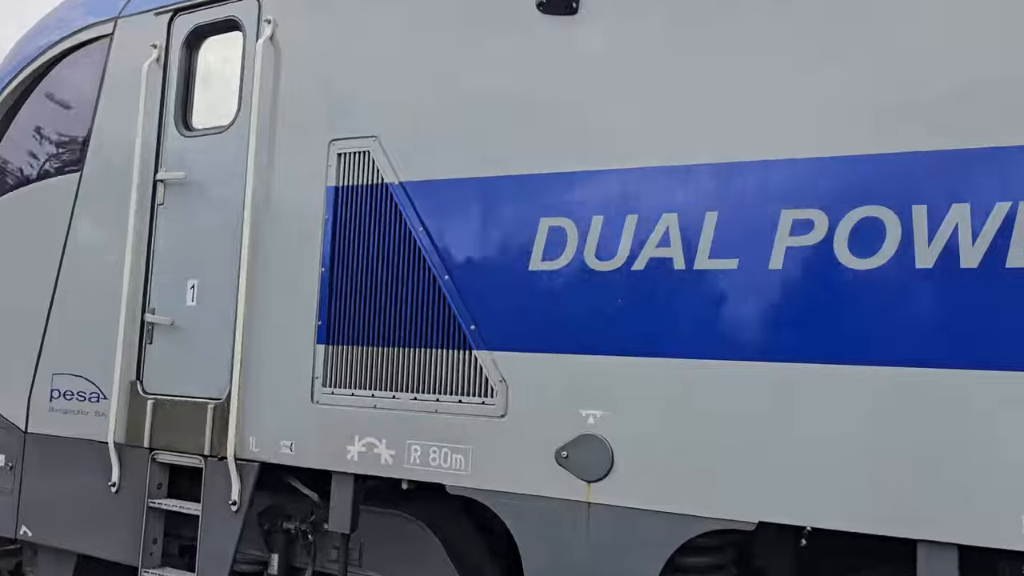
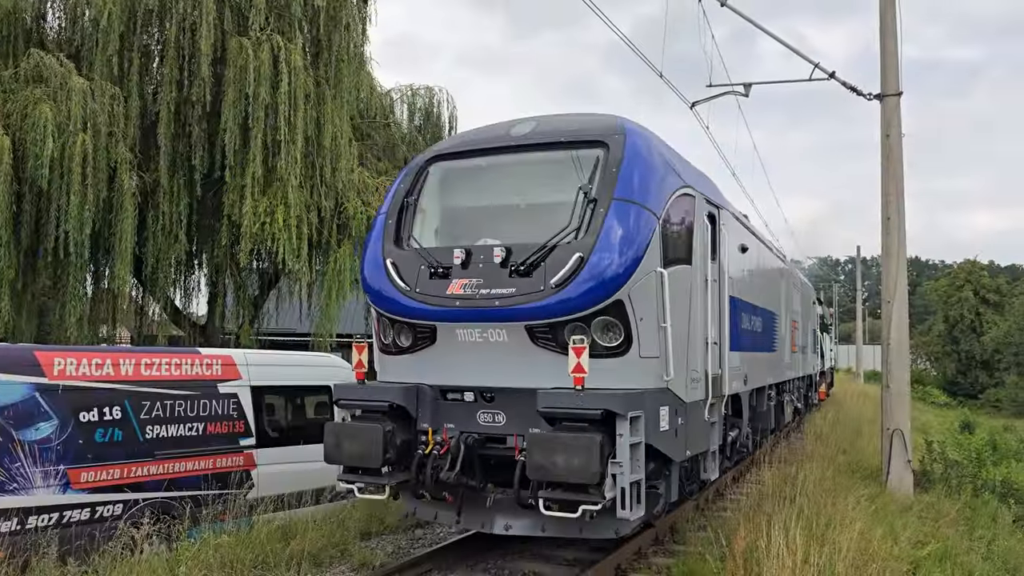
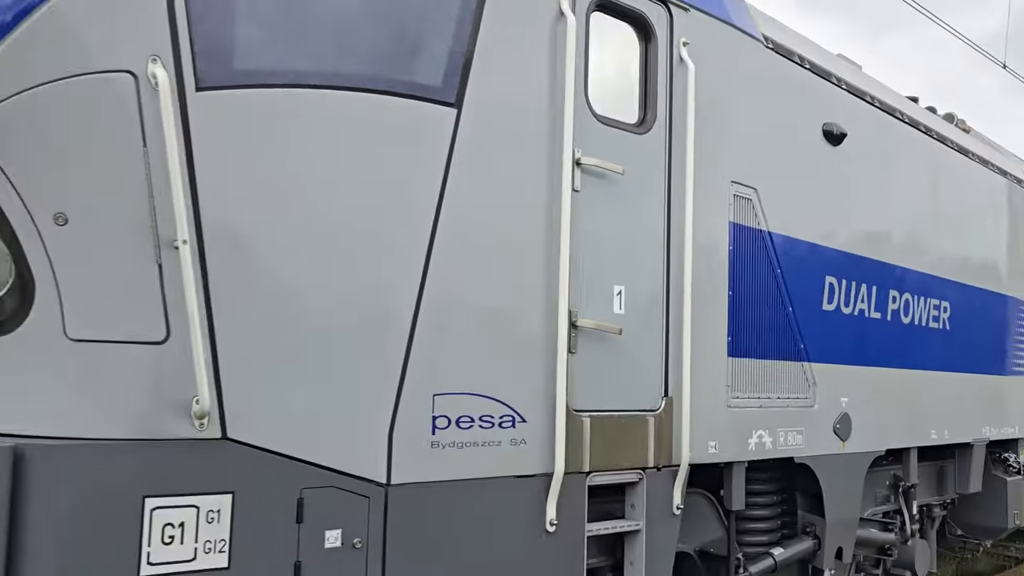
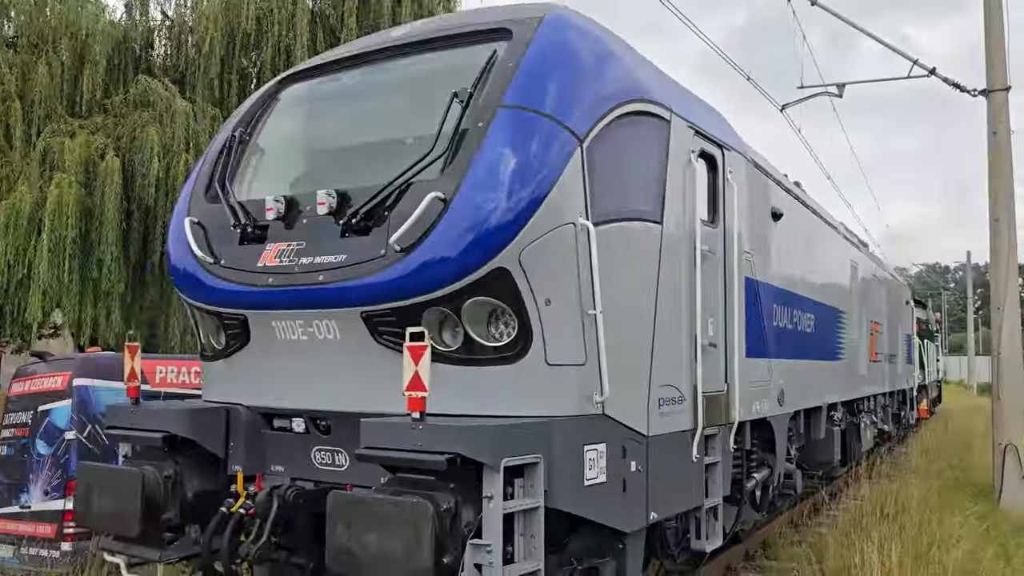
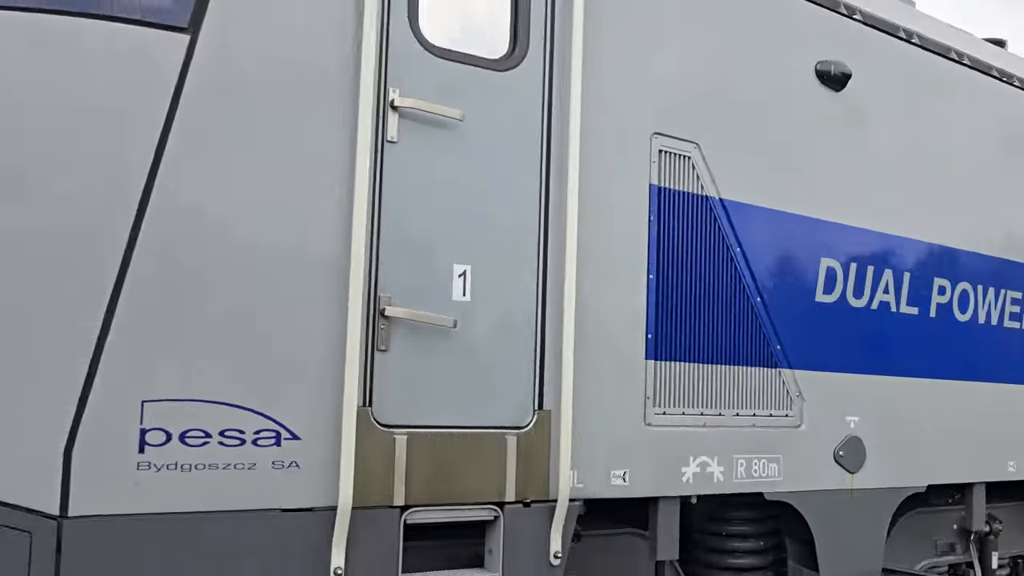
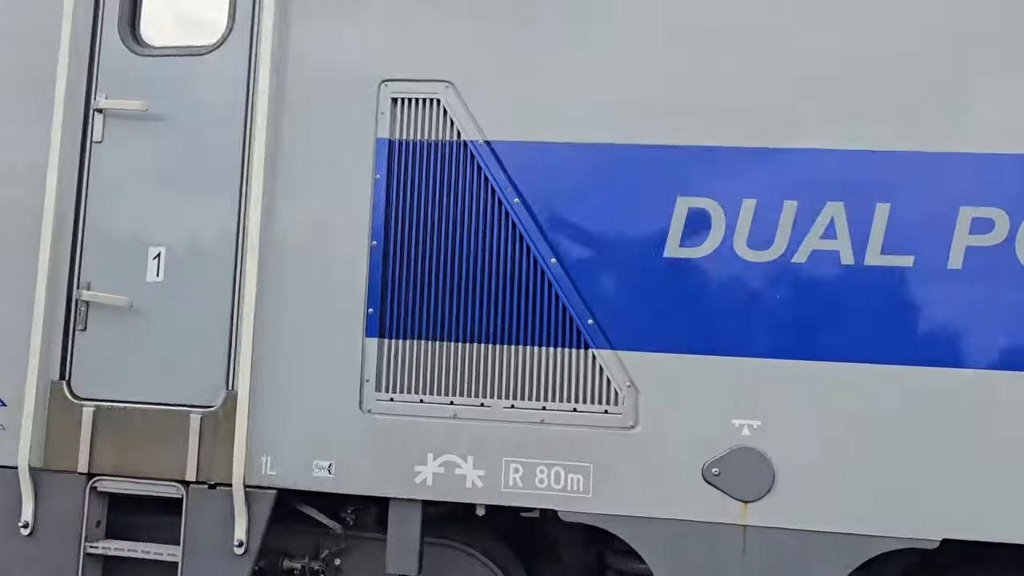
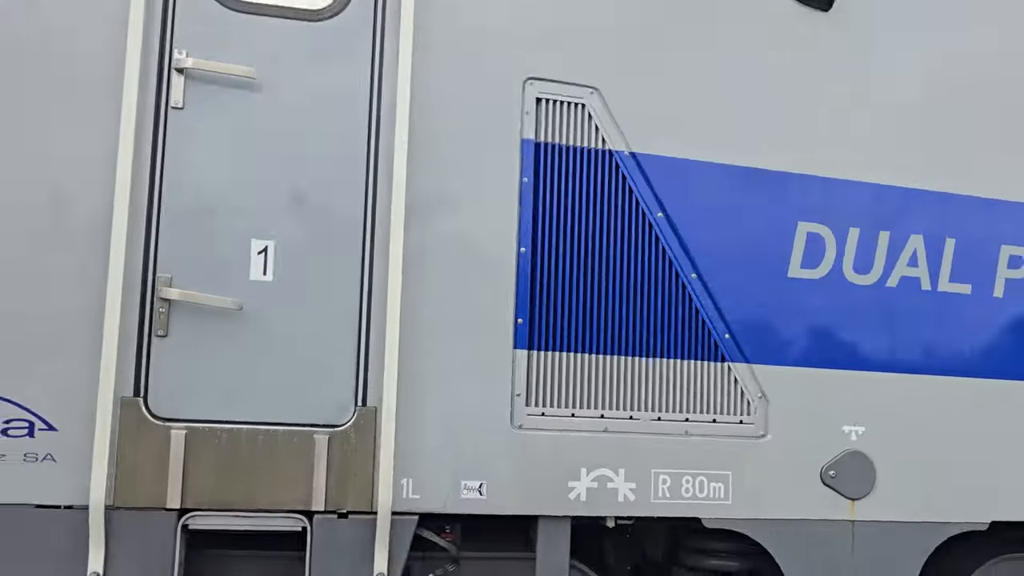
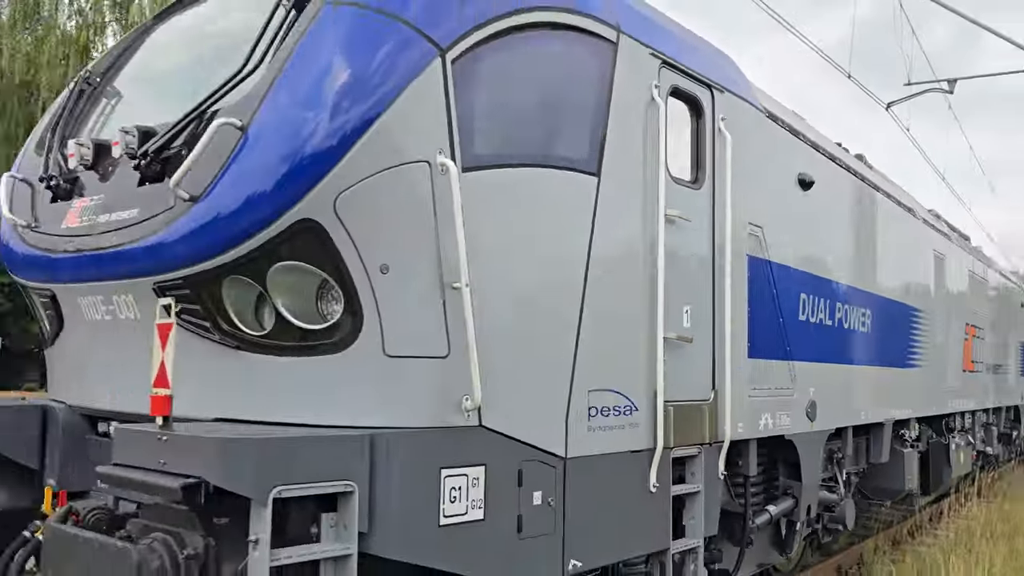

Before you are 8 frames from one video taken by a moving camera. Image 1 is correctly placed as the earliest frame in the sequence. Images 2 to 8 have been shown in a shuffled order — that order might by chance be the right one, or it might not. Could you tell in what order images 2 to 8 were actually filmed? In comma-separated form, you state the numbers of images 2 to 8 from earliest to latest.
6, 7, 5, 3, 8, 4, 2
